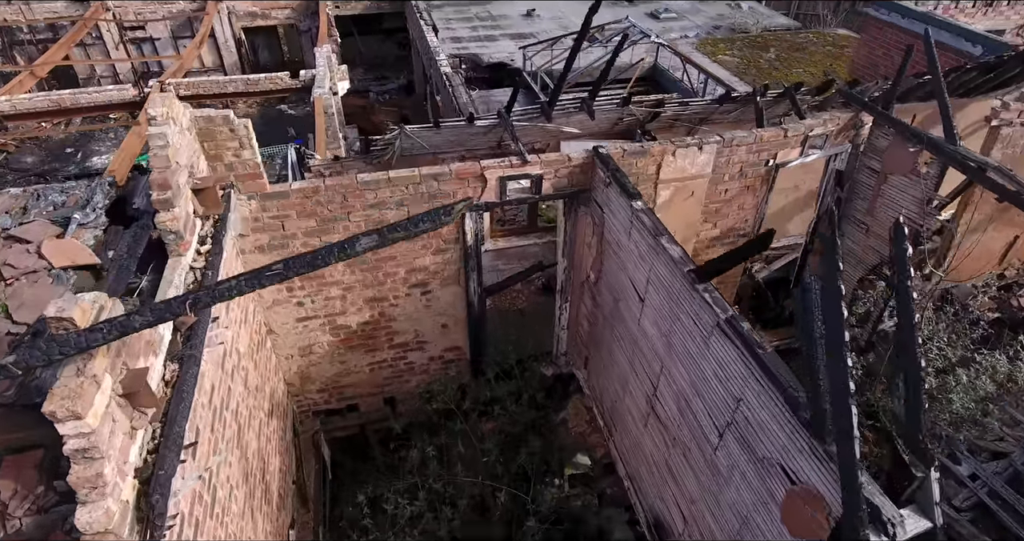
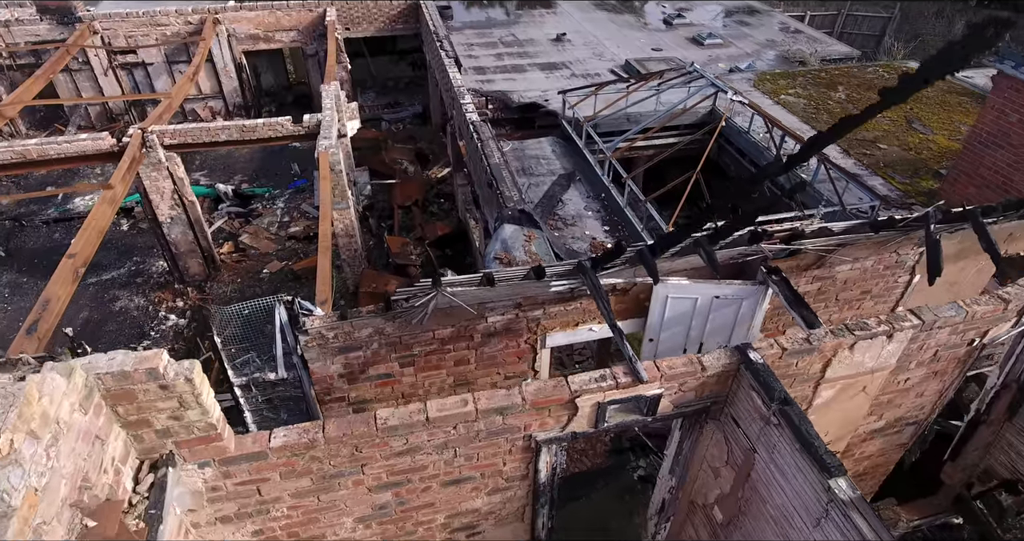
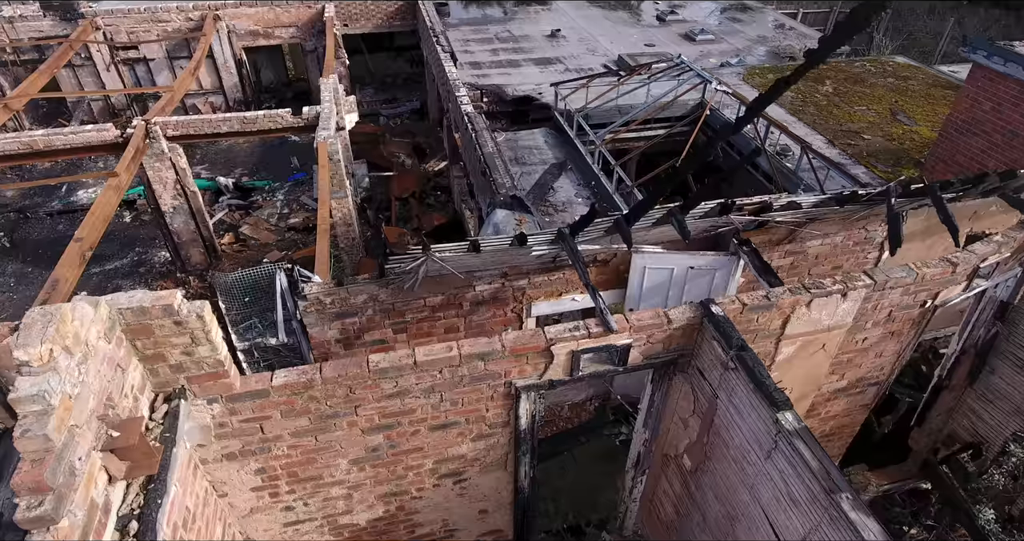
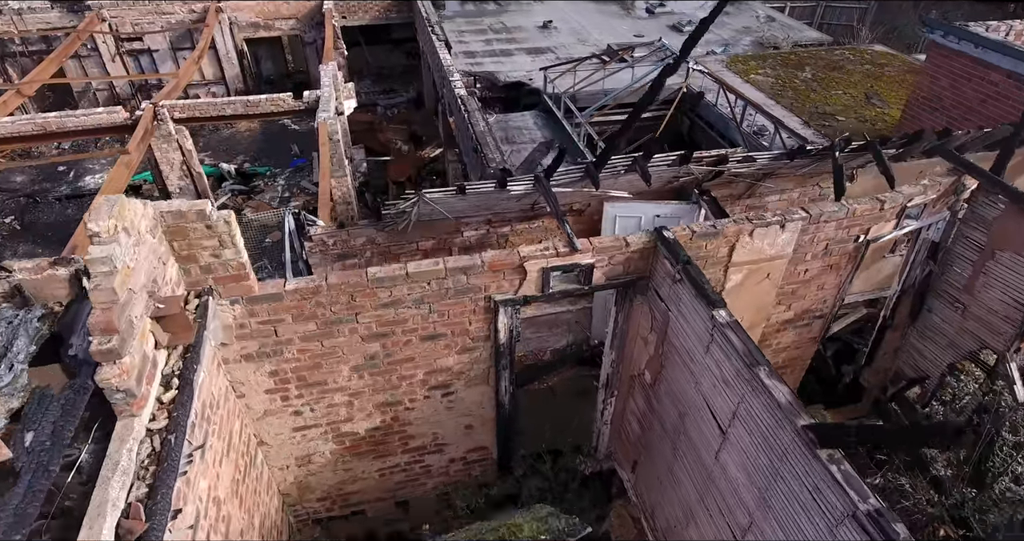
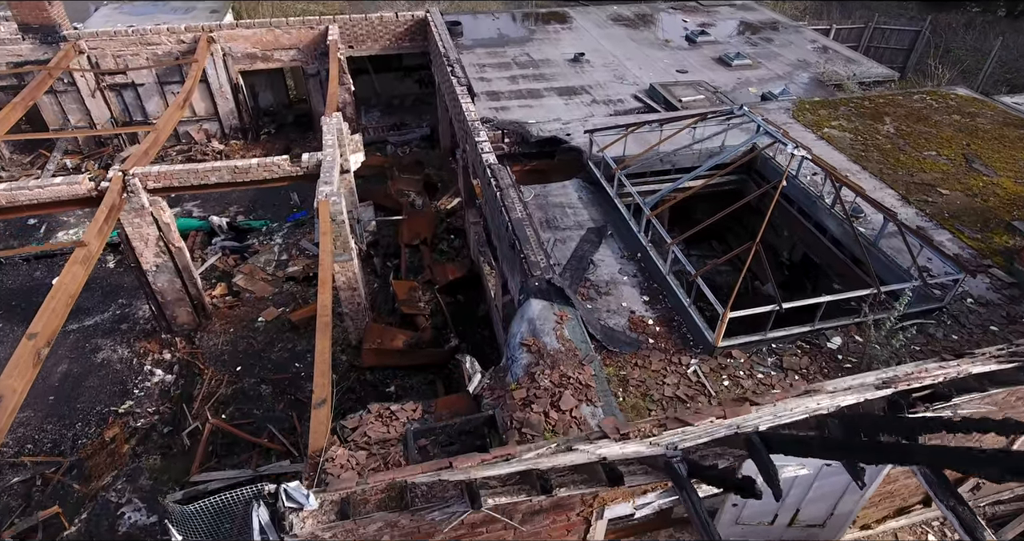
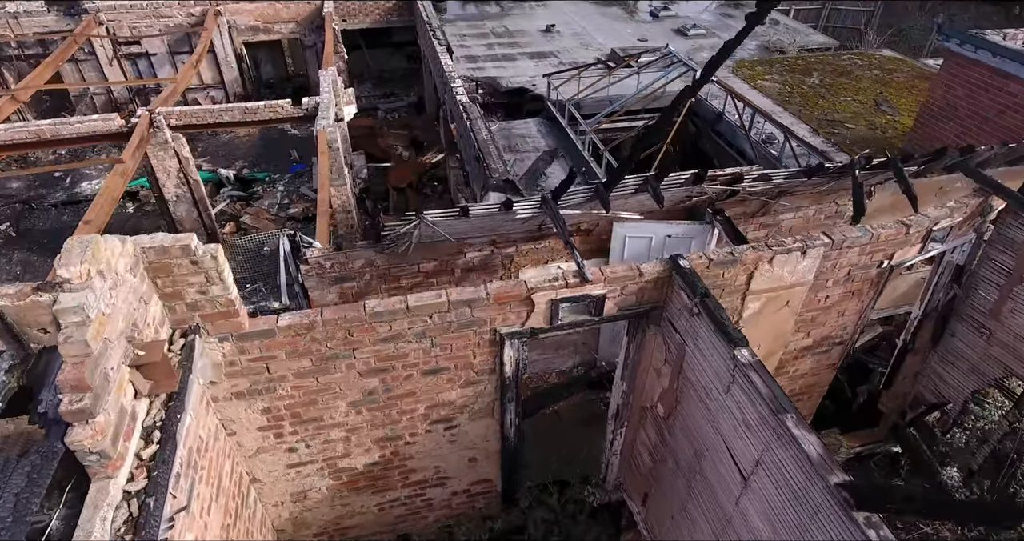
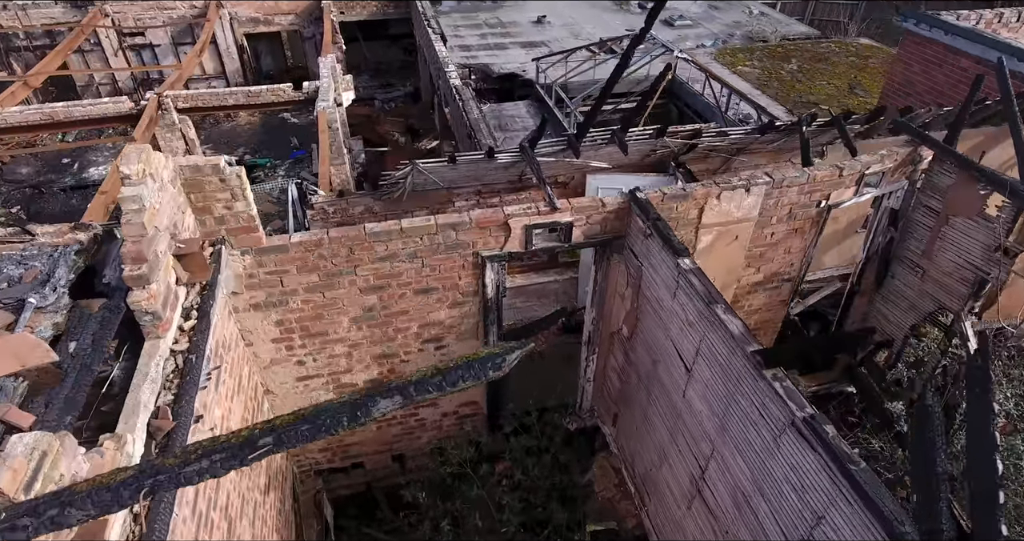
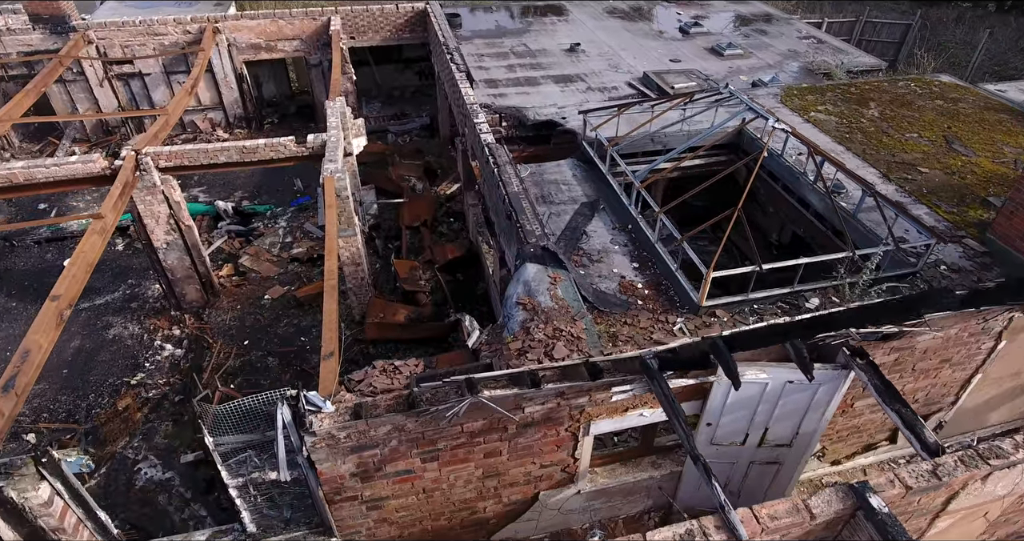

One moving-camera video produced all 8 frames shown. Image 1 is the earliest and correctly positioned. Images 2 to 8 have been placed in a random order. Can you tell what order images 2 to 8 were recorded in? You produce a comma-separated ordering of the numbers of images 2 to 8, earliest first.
7, 4, 6, 3, 2, 8, 5
